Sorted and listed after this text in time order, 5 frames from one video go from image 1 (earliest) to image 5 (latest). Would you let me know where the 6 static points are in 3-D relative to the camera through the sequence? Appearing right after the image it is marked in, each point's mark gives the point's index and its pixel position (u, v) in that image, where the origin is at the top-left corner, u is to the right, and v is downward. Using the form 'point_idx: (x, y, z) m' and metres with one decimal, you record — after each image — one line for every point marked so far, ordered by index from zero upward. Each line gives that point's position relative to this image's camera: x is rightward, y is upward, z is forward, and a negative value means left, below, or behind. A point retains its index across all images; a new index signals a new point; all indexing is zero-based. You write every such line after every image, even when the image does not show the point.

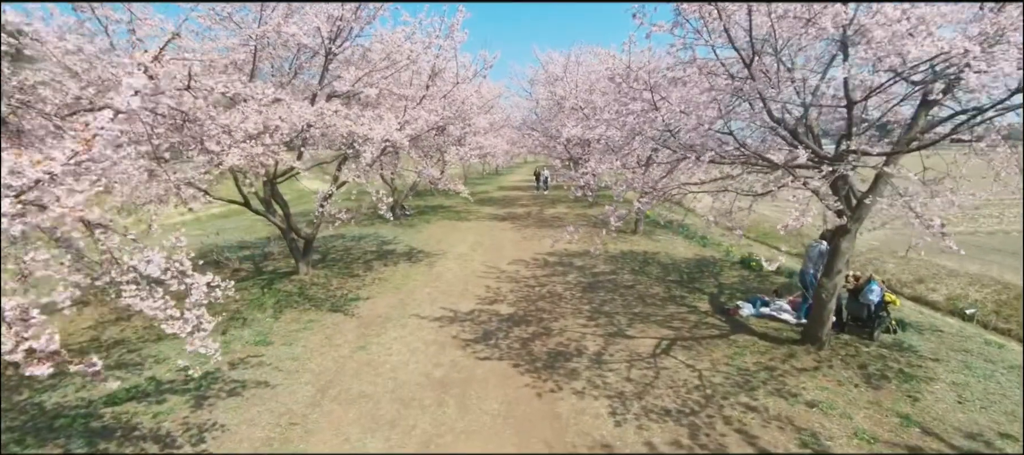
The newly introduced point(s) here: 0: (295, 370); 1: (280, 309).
0: (-3.8, -2.5, +8.7) m
1: (-5.6, -2.0, +12.0) m
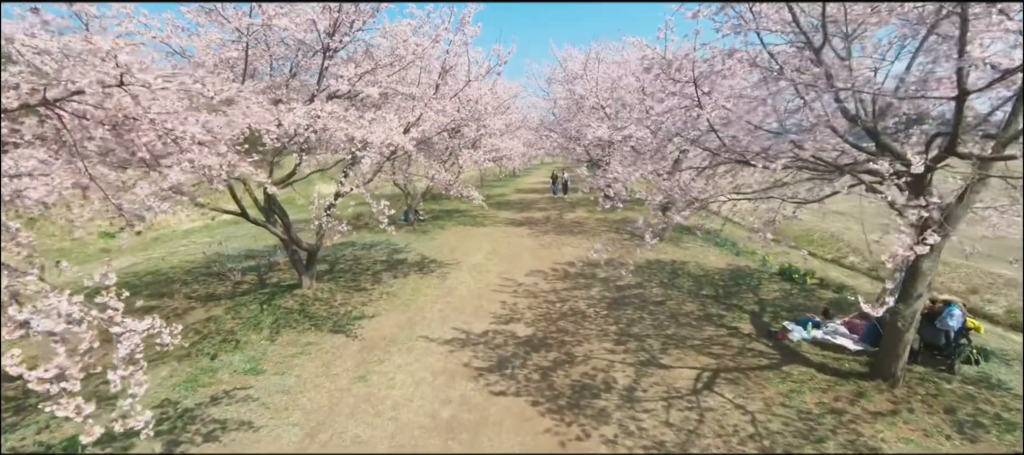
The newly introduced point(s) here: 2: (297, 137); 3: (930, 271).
0: (-3.5, -2.7, +7.7) m
1: (-5.2, -2.2, +11.1) m
2: (-4.4, +1.8, +10.3) m
3: (+5.8, -0.6, +6.9) m
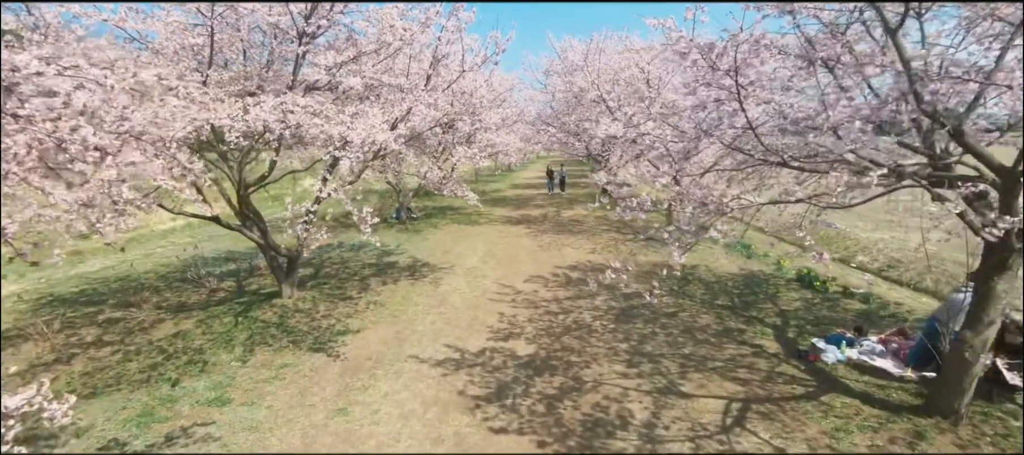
0: (-3.5, -2.9, +6.6) m
1: (-5.2, -2.4, +10.0) m
2: (-4.5, +1.7, +9.1) m
3: (+5.8, -0.8, +5.9) m
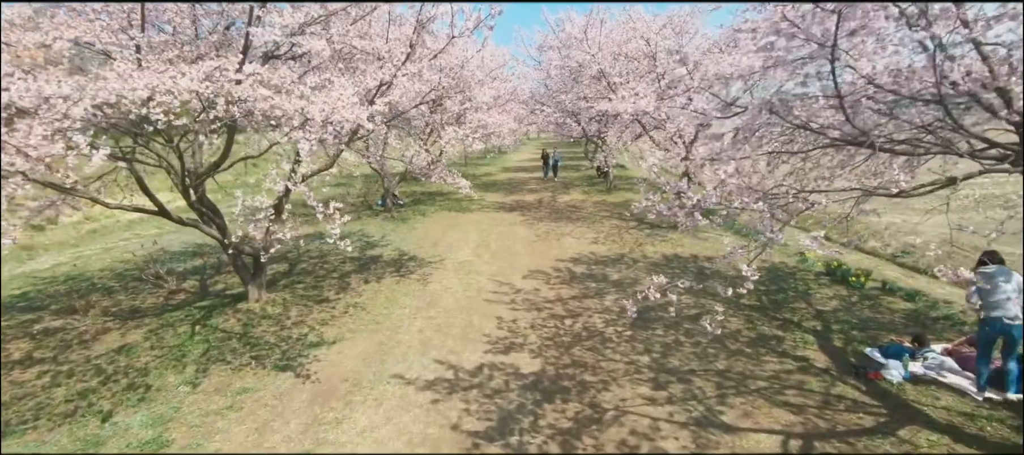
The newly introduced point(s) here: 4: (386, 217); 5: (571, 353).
0: (-3.3, -3.0, +5.1) m
1: (-5.2, -2.3, +8.5) m
2: (-4.4, +1.7, +7.5) m
3: (+5.9, -0.8, +4.6) m
4: (-4.8, +0.4, +19.0) m
5: (+1.0, -2.1, +8.5) m
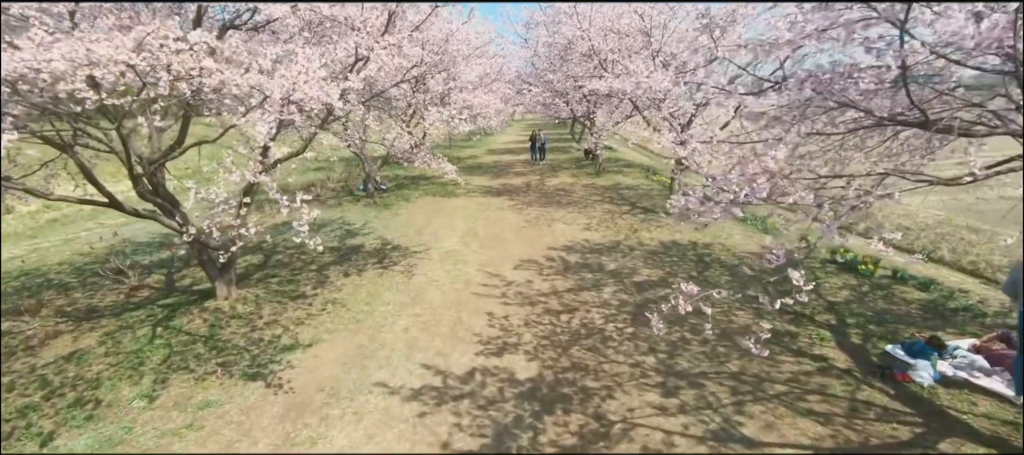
0: (-3.3, -3.0, +4.3) m
1: (-5.3, -2.2, +7.6) m
2: (-4.5, +1.8, +6.5) m
3: (+5.9, -0.7, +4.0) m
4: (-5.2, +0.8, +18.1) m
5: (+0.9, -2.0, +7.8) m
